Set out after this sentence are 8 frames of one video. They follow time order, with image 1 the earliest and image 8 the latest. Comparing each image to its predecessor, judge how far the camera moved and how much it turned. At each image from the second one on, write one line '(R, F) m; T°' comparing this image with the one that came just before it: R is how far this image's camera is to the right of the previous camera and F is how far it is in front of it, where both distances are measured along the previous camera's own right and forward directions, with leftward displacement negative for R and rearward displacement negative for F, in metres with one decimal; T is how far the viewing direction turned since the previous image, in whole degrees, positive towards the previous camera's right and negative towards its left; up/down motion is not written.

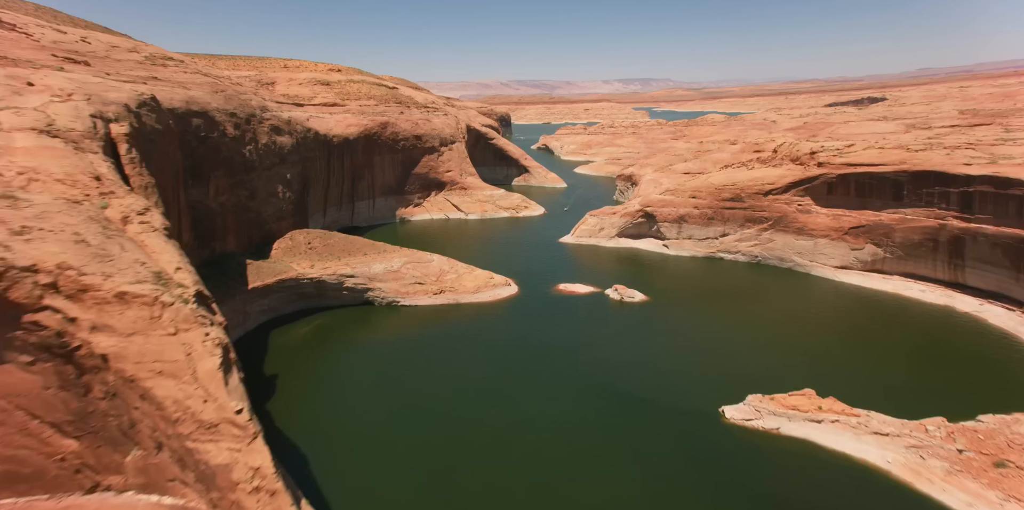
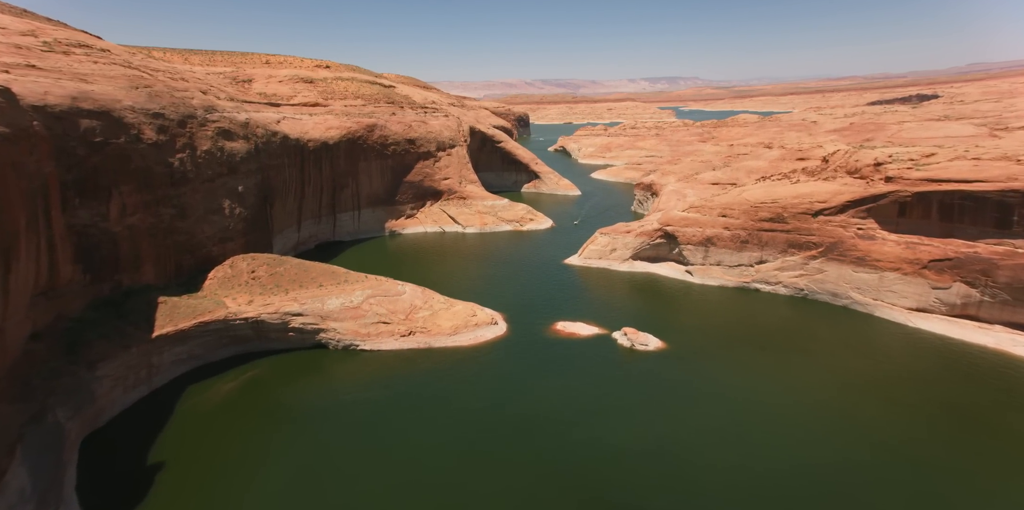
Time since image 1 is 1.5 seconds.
(+1.8, +6.8) m; -2°
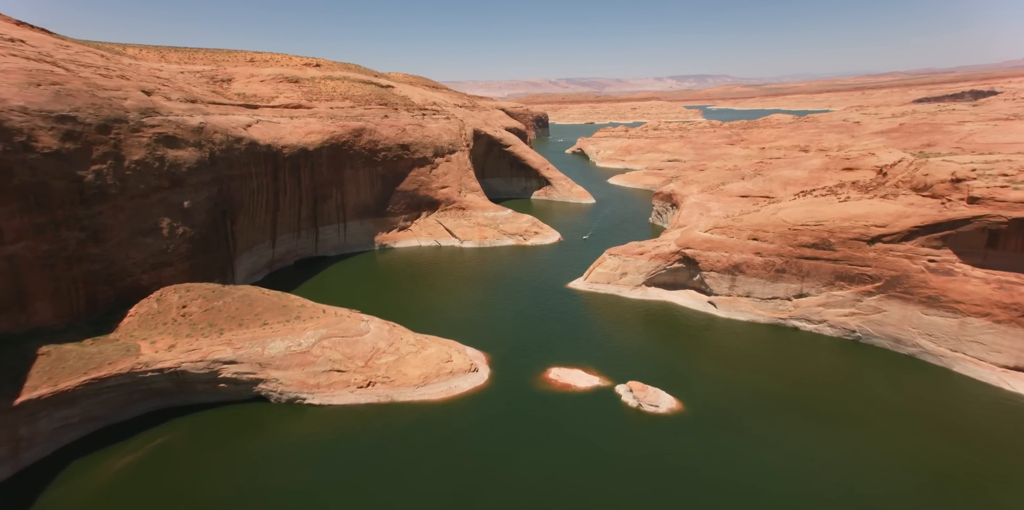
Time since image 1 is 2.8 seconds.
(+1.8, +5.4) m; -2°
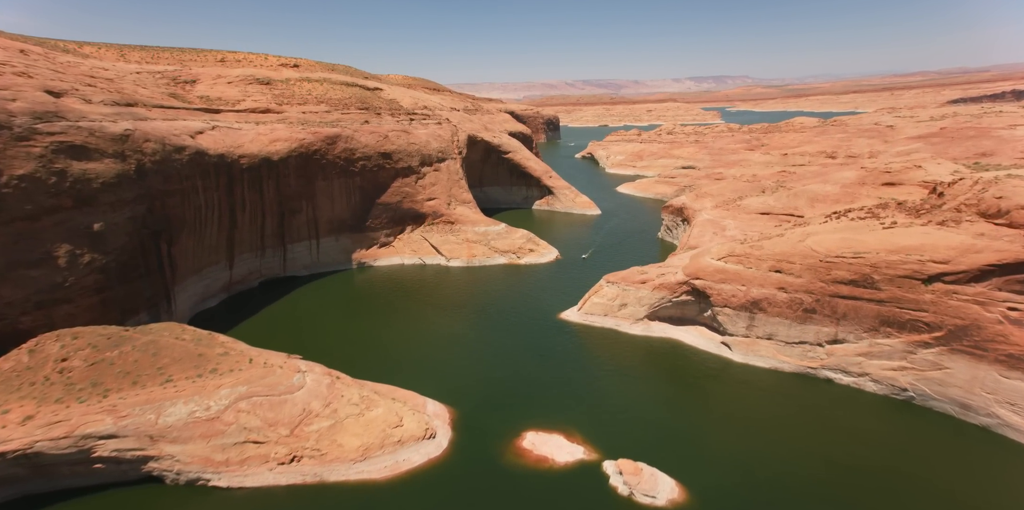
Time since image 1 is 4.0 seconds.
(+1.8, +4.9) m; -2°
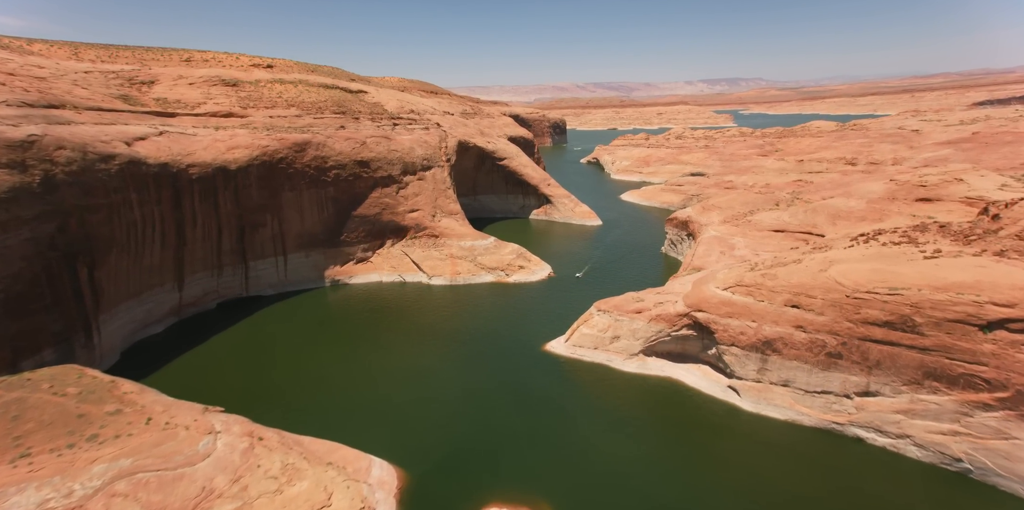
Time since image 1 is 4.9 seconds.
(+1.6, +3.9) m; -1°
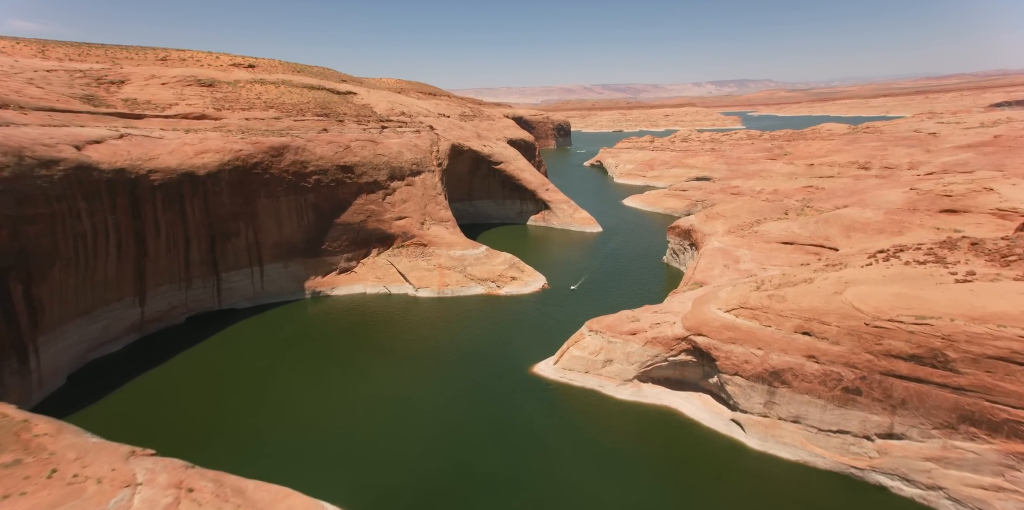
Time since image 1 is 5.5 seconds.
(+1.0, +2.3) m; -1°
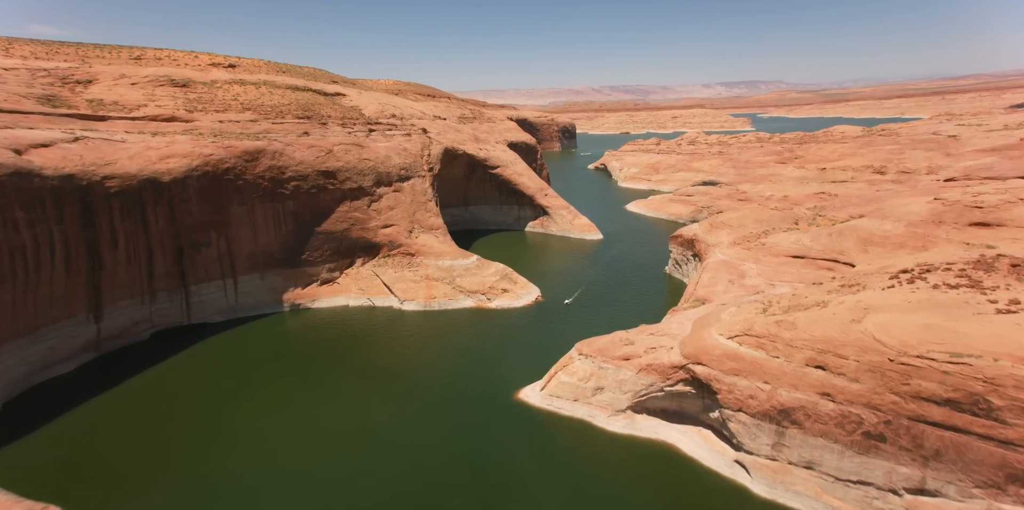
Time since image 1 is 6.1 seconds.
(+1.0, +2.3) m; -1°
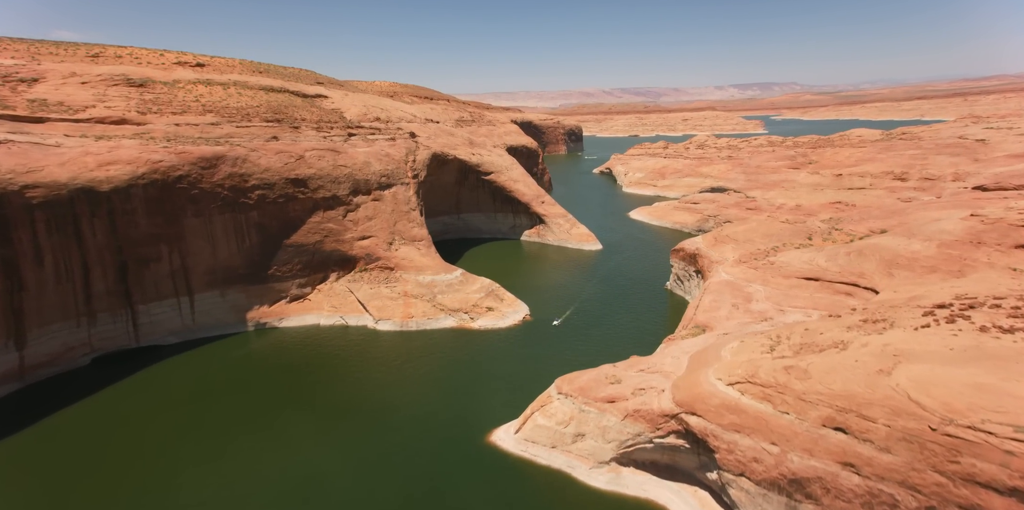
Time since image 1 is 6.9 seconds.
(+1.5, +3.1) m; -1°
